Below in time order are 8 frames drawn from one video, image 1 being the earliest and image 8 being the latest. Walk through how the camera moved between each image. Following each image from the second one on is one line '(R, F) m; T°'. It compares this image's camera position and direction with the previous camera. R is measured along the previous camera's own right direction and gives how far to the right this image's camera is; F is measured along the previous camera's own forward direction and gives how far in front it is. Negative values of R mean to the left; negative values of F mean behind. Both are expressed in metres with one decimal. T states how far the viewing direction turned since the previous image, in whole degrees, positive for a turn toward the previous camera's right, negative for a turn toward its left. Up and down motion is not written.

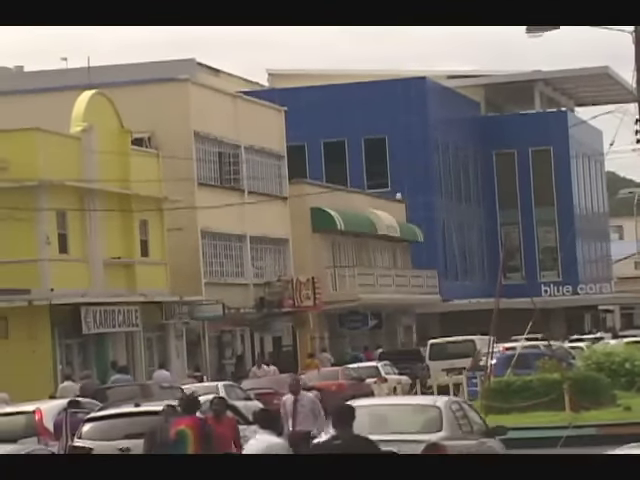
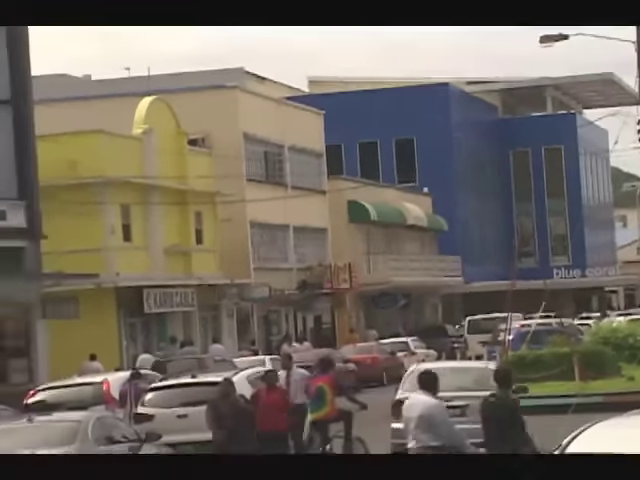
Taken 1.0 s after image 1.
(0.0, -0.6) m; -2°
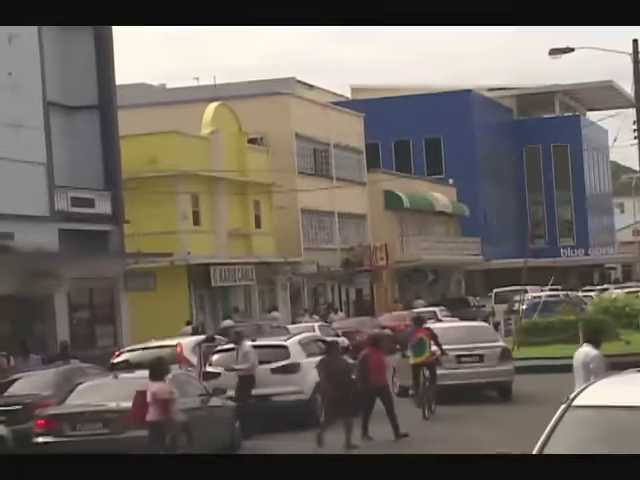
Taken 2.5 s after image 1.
(0.0, -1.0) m; -1°
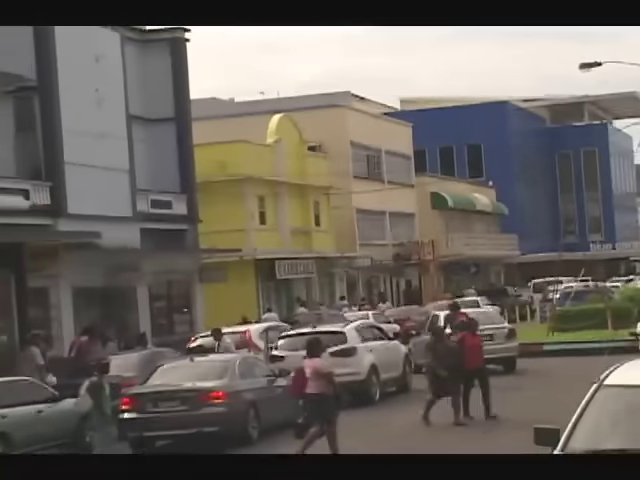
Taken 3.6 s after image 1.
(-0.1, -0.8) m; -1°
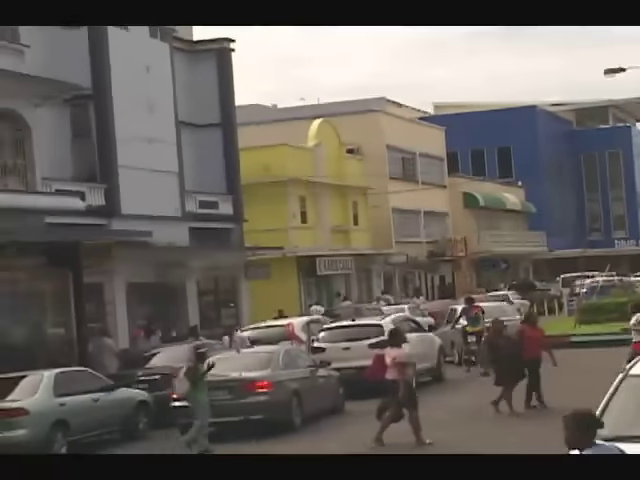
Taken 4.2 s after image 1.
(0.0, -0.4) m; -1°
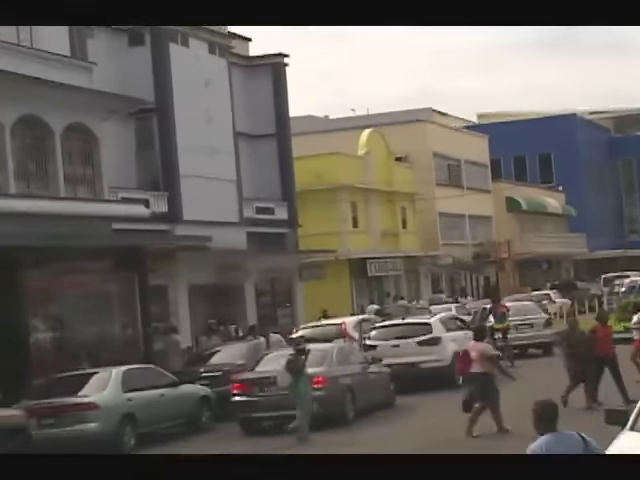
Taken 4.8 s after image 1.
(0.0, -0.5) m; -2°
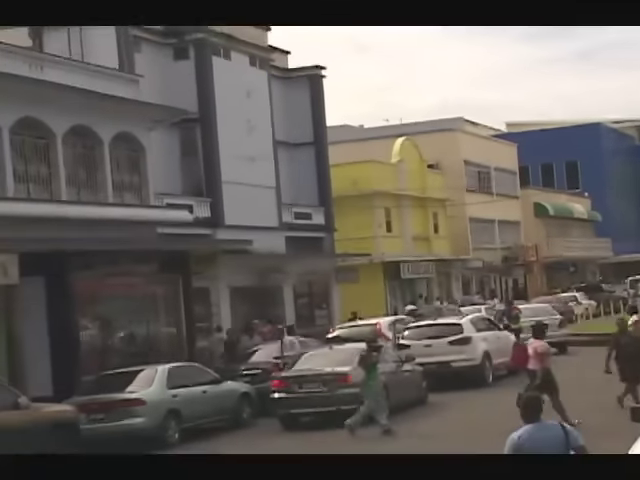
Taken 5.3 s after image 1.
(0.0, -0.4) m; -1°
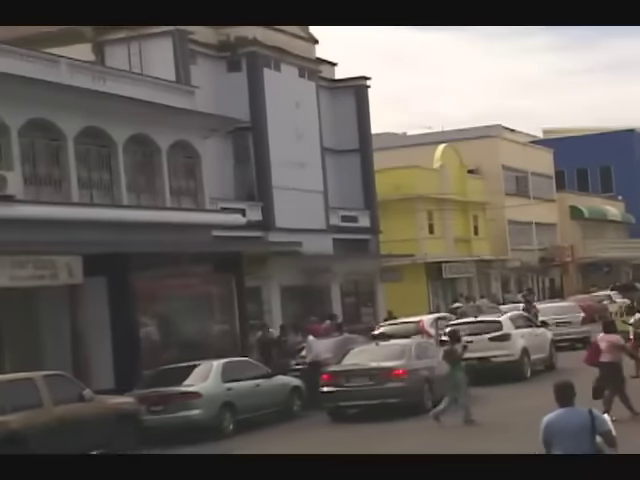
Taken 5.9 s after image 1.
(0.0, -0.5) m; -2°
